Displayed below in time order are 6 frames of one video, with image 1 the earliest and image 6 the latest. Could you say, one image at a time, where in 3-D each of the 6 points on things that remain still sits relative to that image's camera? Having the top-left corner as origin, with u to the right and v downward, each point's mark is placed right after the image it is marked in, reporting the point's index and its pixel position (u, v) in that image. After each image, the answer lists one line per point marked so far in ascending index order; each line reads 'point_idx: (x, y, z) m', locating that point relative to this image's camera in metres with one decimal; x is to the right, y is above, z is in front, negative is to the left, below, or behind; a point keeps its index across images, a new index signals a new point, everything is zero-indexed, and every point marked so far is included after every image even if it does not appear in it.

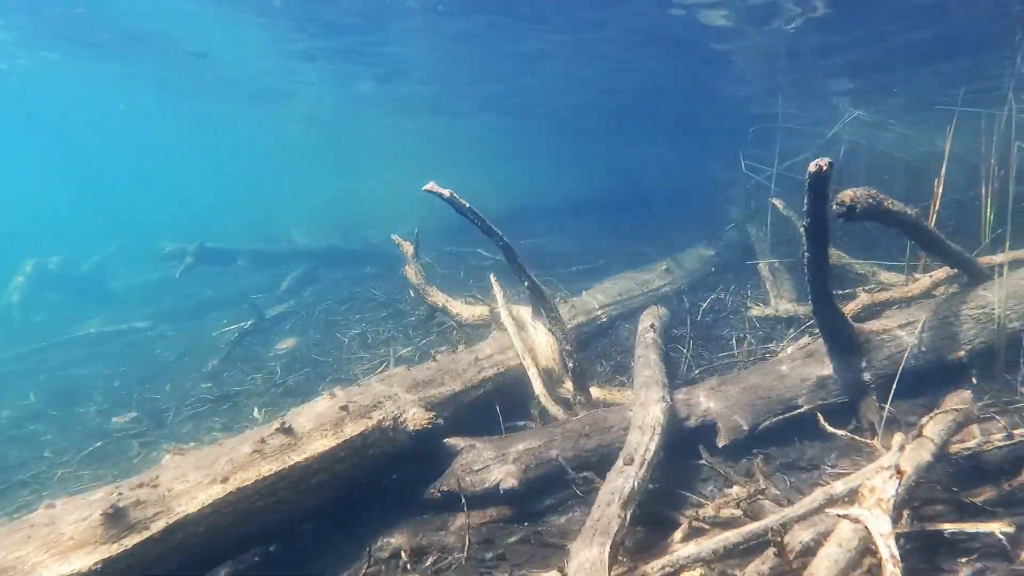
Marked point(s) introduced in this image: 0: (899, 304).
0: (+4.4, -0.2, +10.5) m
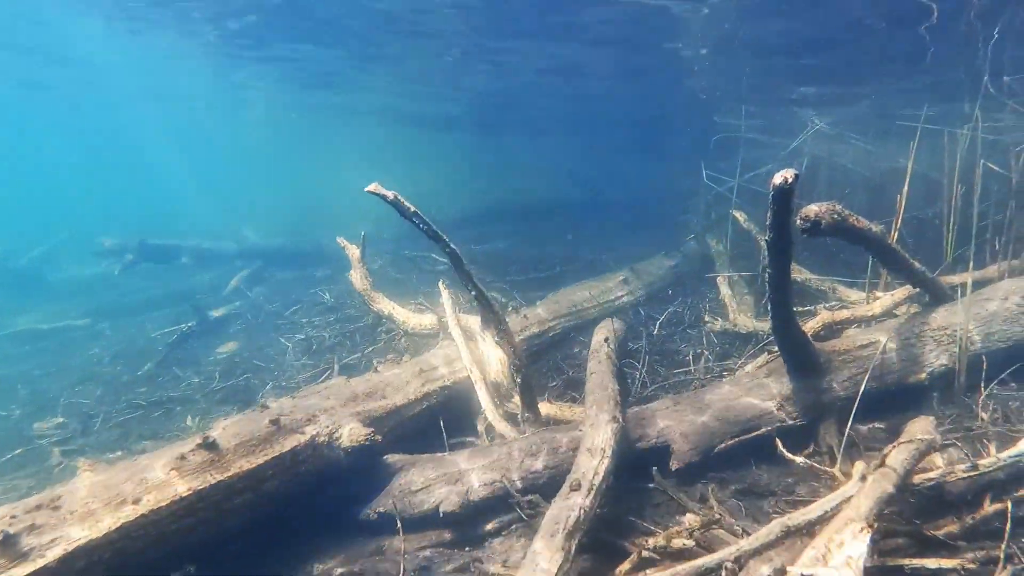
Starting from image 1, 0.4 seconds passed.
0: (+3.9, -0.4, +10.2) m
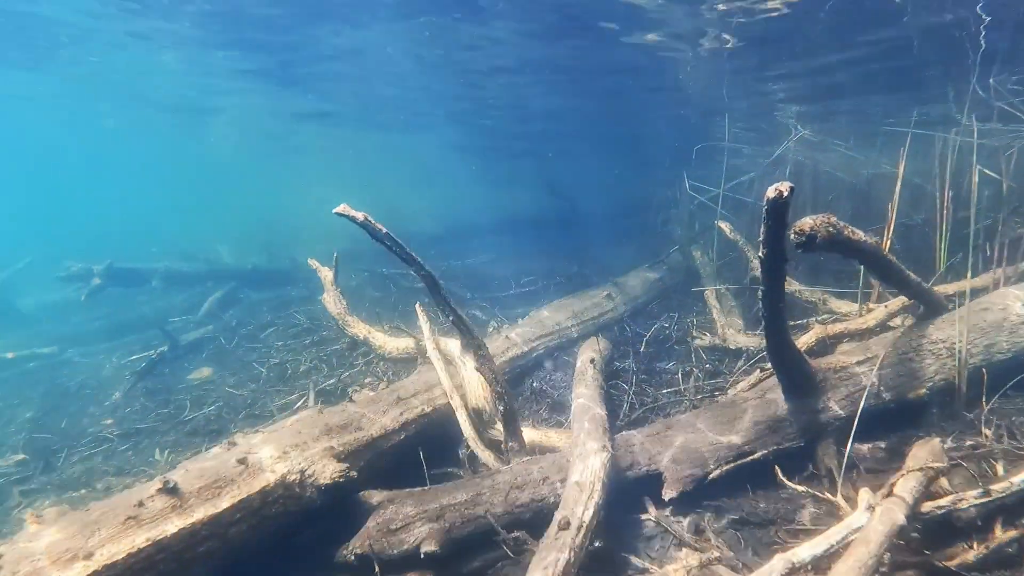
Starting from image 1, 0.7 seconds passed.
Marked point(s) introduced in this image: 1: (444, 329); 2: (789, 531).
0: (+3.7, -0.5, +9.8) m
1: (-0.9, -0.5, +11.7) m
2: (+2.2, -1.9, +7.2) m
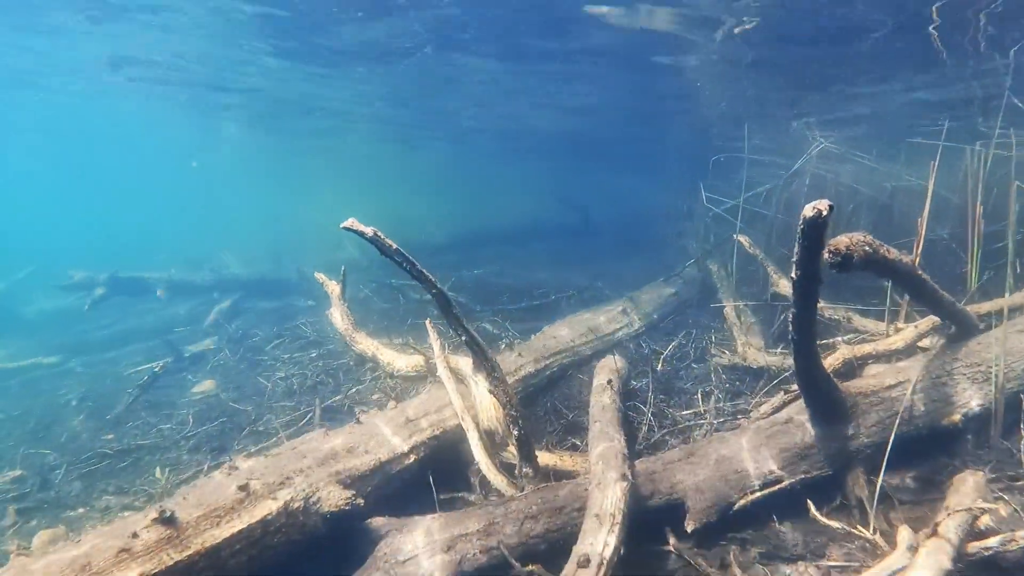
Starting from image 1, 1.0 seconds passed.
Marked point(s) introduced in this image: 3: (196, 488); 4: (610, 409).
0: (+3.8, -0.7, +9.4) m
1: (-0.7, -0.7, +11.3) m
2: (+2.3, -2.1, +6.8) m
3: (-2.6, -1.6, +7.5) m
4: (+0.9, -1.2, +8.7) m
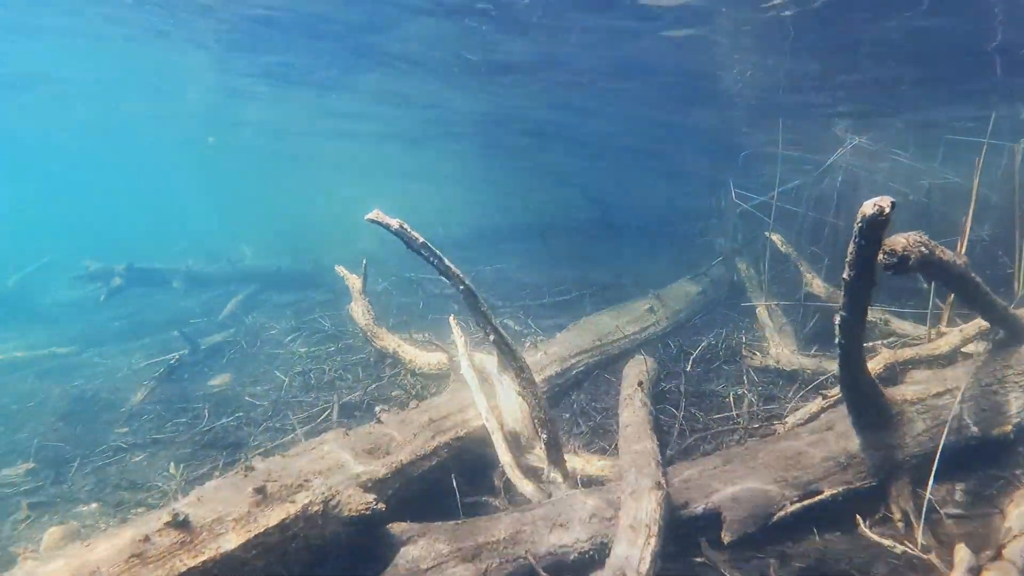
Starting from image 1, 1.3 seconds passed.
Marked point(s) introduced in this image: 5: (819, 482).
0: (+4.1, -0.7, +9.0) m
1: (-0.4, -0.7, +11.0) m
2: (+2.5, -2.1, +6.4) m
3: (-2.4, -1.6, +7.2) m
4: (+1.2, -1.1, +8.3) m
5: (+2.5, -1.6, +7.5) m
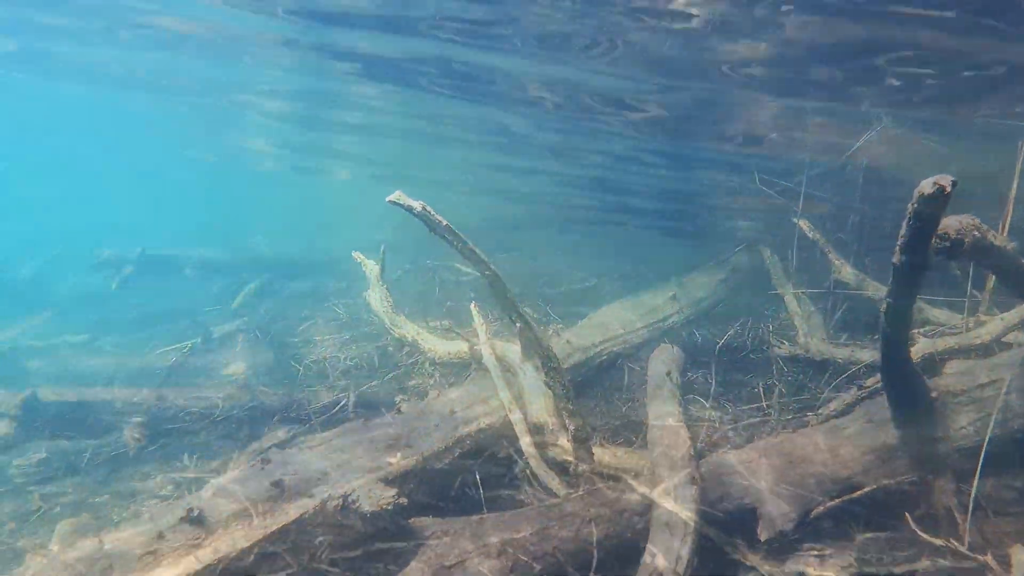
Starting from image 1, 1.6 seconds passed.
0: (+4.3, -0.6, +8.6) m
1: (-0.2, -0.5, +10.7) m
2: (+2.7, -2.0, +6.1) m
3: (-2.2, -1.5, +7.0) m
4: (+1.4, -1.0, +8.0) m
5: (+2.7, -1.5, +7.2) m
